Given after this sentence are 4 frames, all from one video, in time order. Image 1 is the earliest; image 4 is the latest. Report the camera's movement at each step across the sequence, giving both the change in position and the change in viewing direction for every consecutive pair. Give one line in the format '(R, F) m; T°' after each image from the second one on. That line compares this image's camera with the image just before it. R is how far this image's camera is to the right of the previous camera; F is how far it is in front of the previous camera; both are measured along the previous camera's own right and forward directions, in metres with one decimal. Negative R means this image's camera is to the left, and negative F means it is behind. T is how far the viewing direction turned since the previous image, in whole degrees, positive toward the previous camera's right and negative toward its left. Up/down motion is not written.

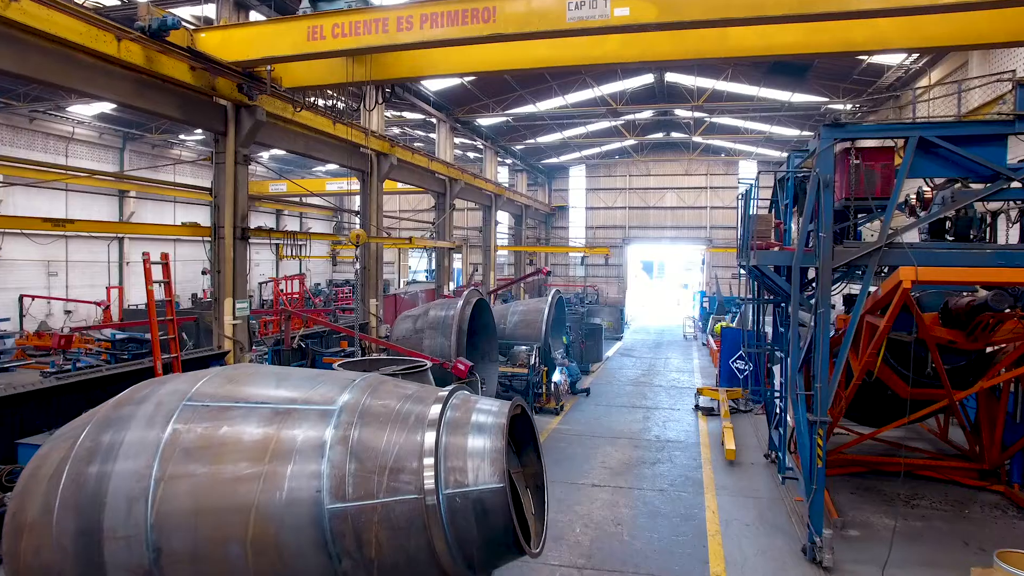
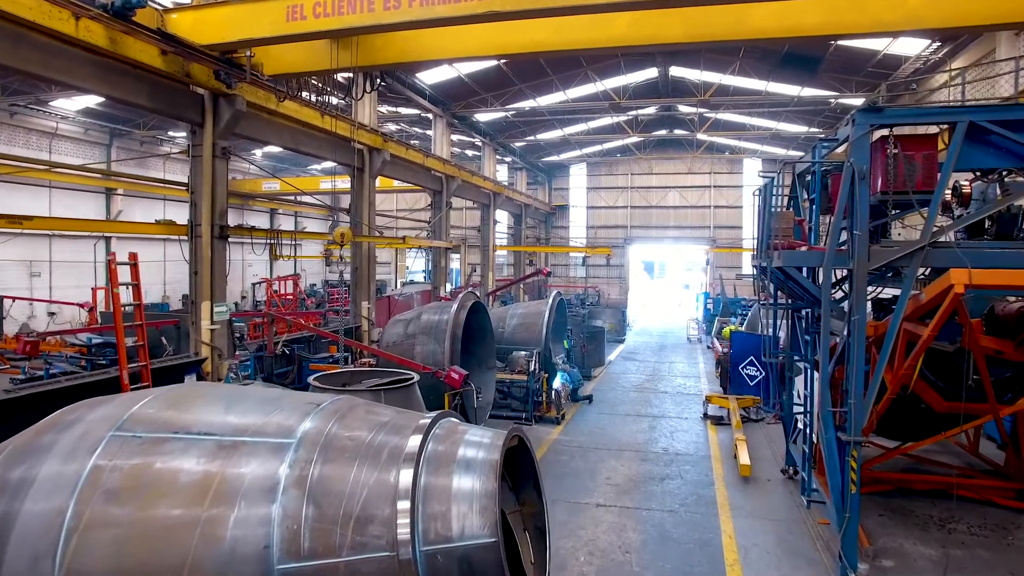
(0.0, +0.6) m; 0°
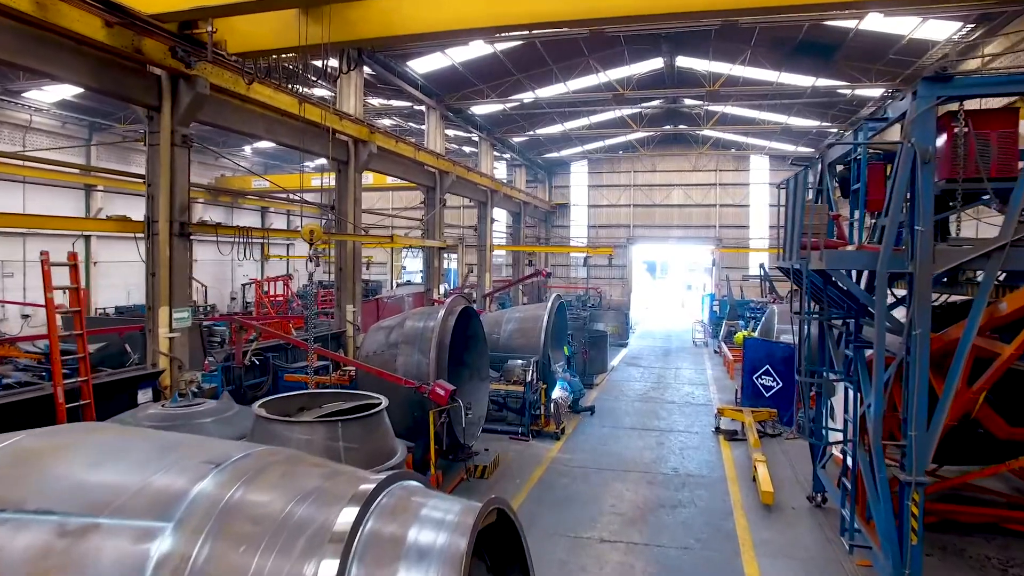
(+0.1, +0.9) m; 0°
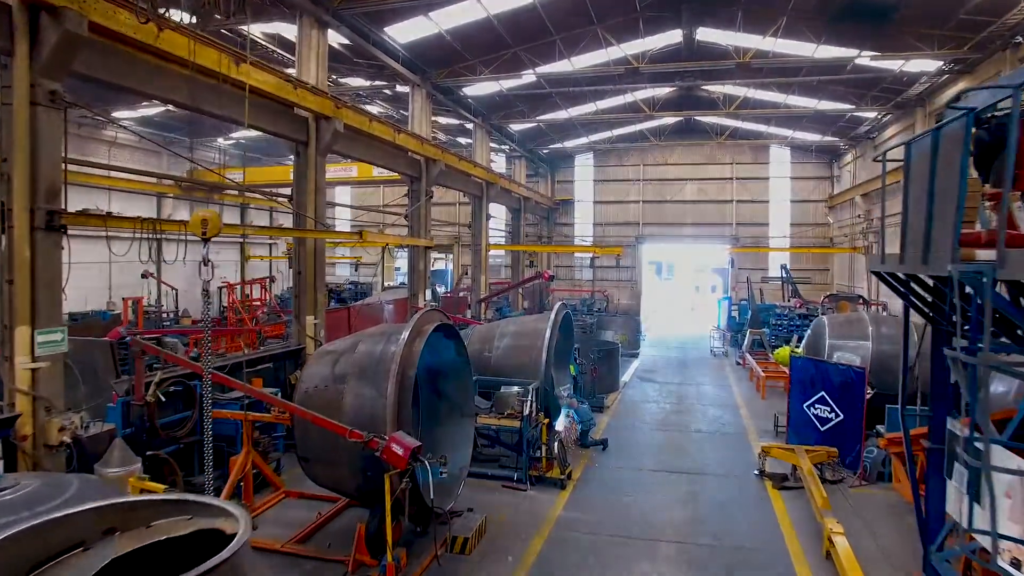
(+0.1, +2.1) m; 0°
